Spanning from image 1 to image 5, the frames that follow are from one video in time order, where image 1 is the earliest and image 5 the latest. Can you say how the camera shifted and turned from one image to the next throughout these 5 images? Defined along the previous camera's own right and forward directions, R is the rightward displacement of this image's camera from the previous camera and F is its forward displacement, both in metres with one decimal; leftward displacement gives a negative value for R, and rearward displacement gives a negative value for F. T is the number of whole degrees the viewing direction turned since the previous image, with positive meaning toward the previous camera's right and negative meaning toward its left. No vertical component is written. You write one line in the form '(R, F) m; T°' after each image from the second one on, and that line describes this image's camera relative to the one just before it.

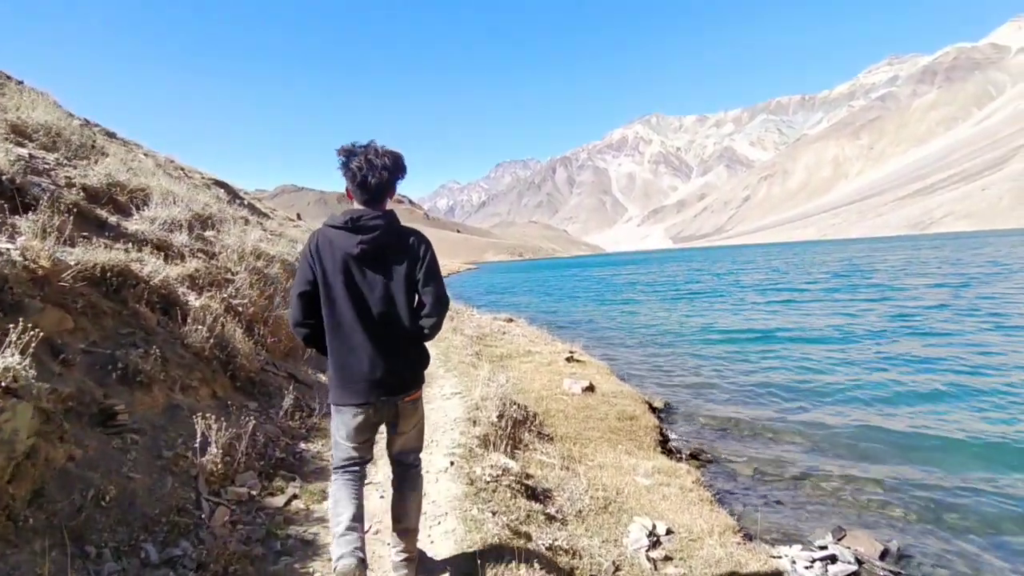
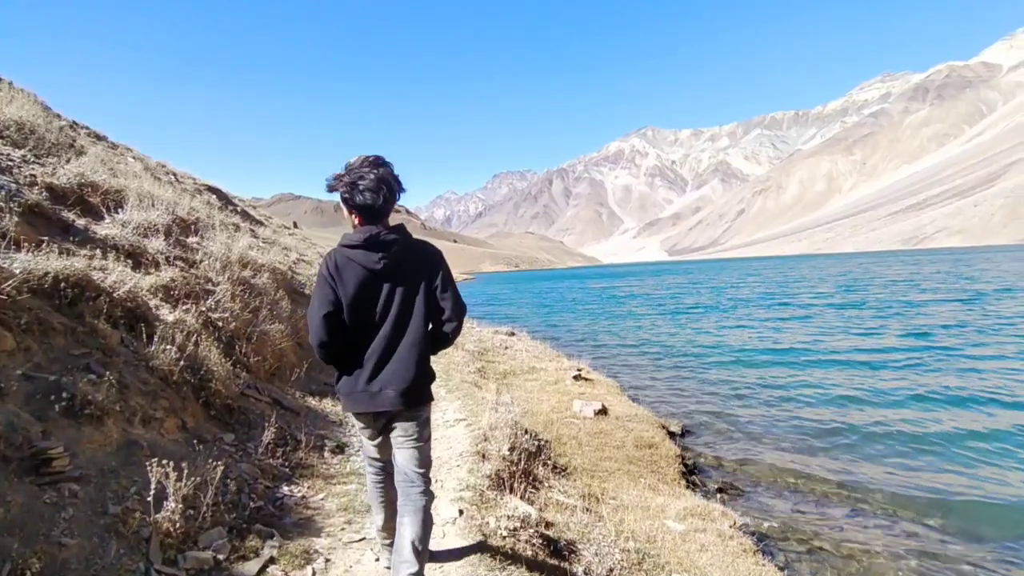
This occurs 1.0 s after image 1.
(-0.3, +0.9) m; 0°
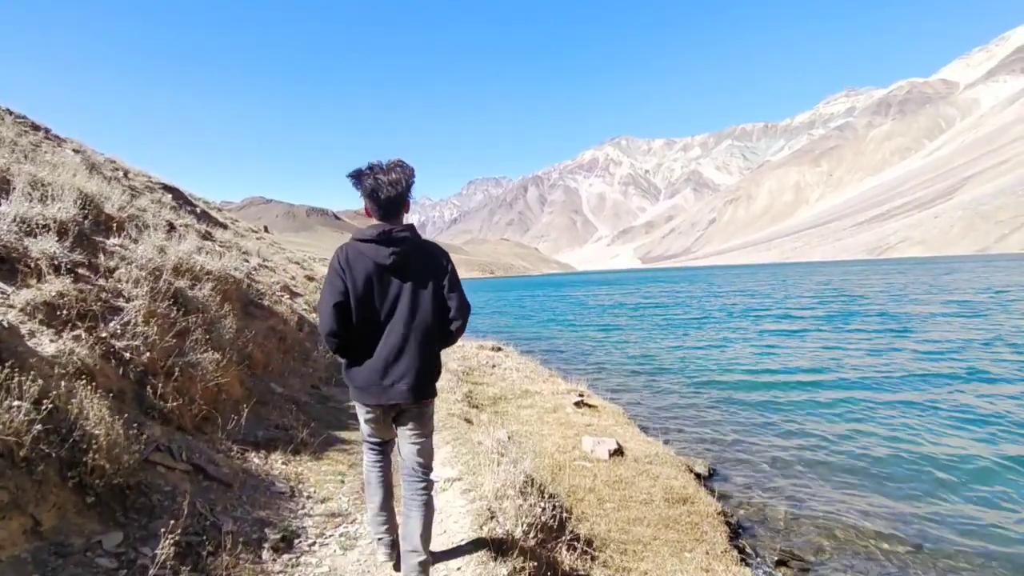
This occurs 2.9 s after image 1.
(-0.4, +2.0) m; +3°
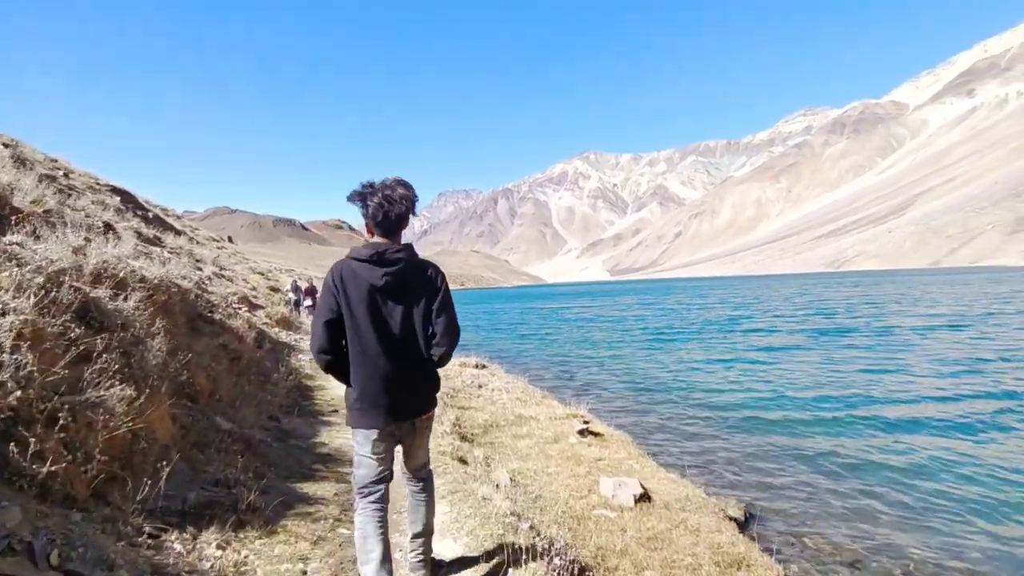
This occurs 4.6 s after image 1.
(-0.5, +1.7) m; +3°
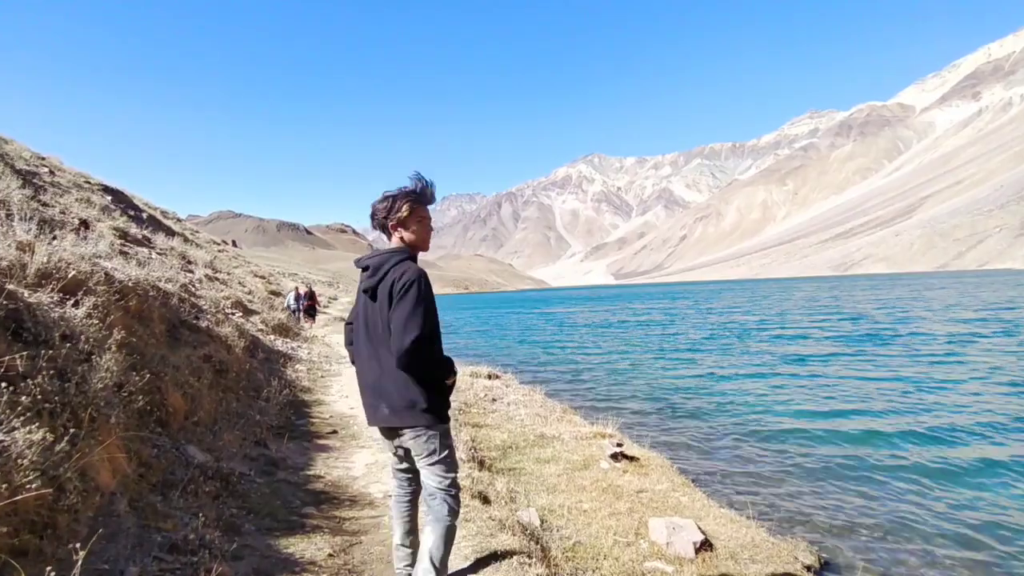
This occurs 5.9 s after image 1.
(-0.3, +1.4) m; 0°
